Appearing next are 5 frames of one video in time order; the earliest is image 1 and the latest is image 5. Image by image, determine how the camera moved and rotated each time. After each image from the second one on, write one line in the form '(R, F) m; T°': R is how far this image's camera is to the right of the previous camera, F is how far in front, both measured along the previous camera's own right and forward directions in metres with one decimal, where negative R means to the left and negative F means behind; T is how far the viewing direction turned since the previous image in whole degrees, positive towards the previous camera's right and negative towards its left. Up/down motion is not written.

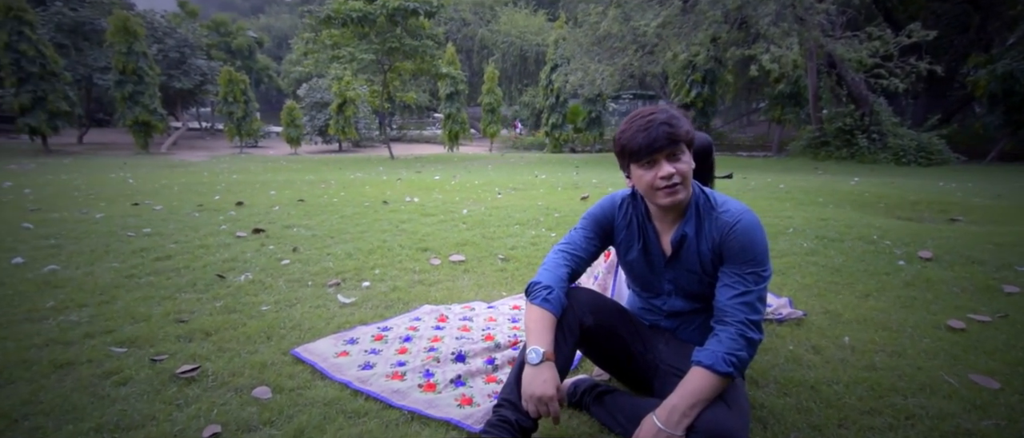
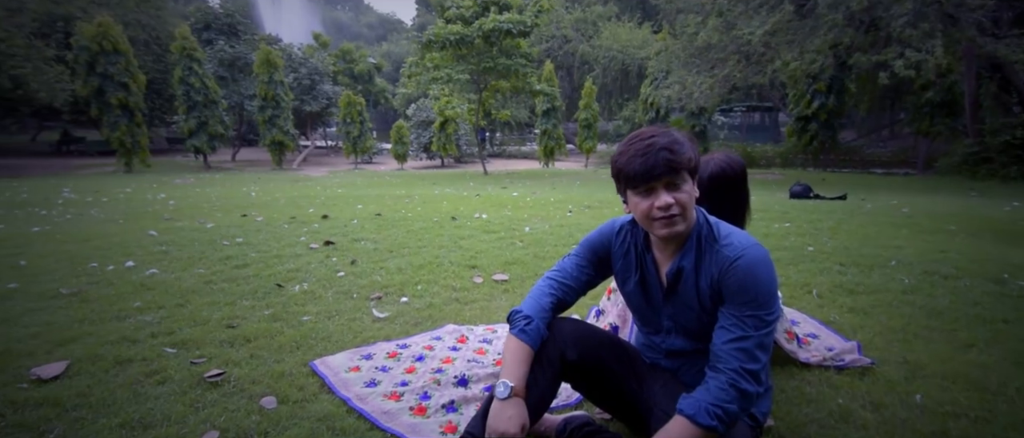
(+0.6, +0.1) m; -13°
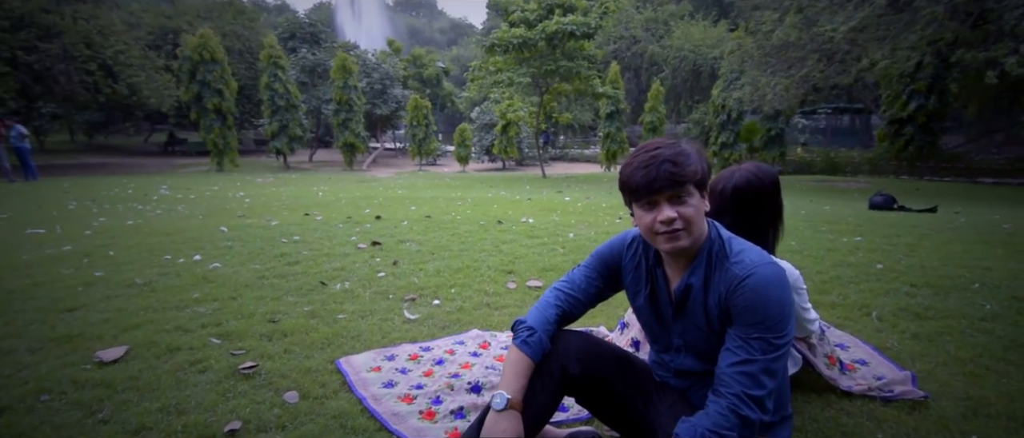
(+0.3, 0.0) m; -8°
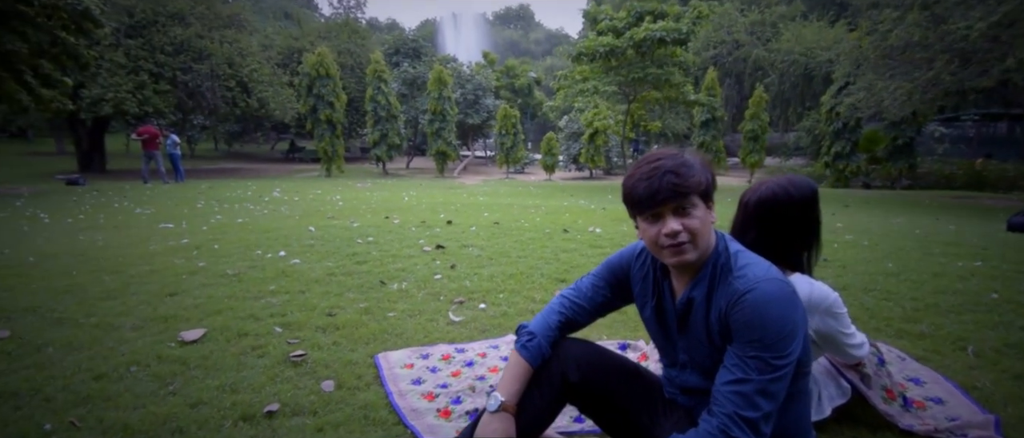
(+0.5, 0.0) m; -11°
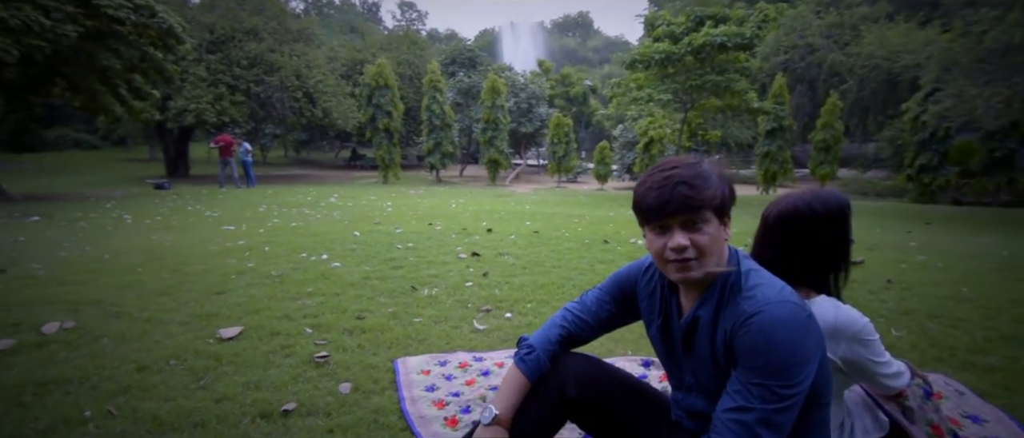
(+0.3, +0.1) m; -7°
